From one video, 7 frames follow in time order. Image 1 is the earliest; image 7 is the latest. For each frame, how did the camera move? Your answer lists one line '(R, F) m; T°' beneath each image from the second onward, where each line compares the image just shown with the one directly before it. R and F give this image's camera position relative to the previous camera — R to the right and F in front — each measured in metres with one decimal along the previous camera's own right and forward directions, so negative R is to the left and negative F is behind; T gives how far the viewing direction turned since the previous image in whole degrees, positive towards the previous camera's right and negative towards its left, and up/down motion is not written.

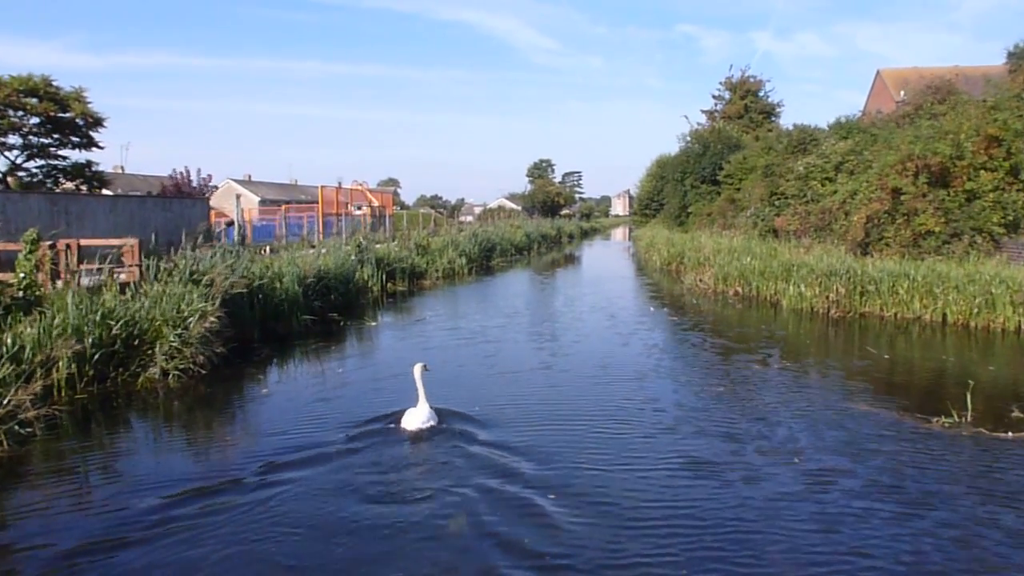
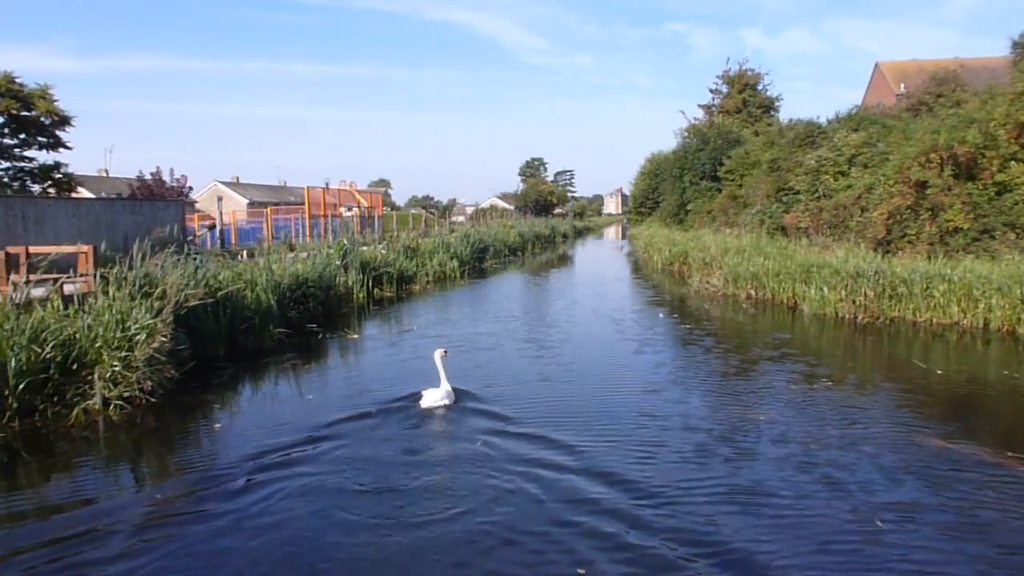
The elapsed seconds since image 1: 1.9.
(-0.1, +1.4) m; 0°
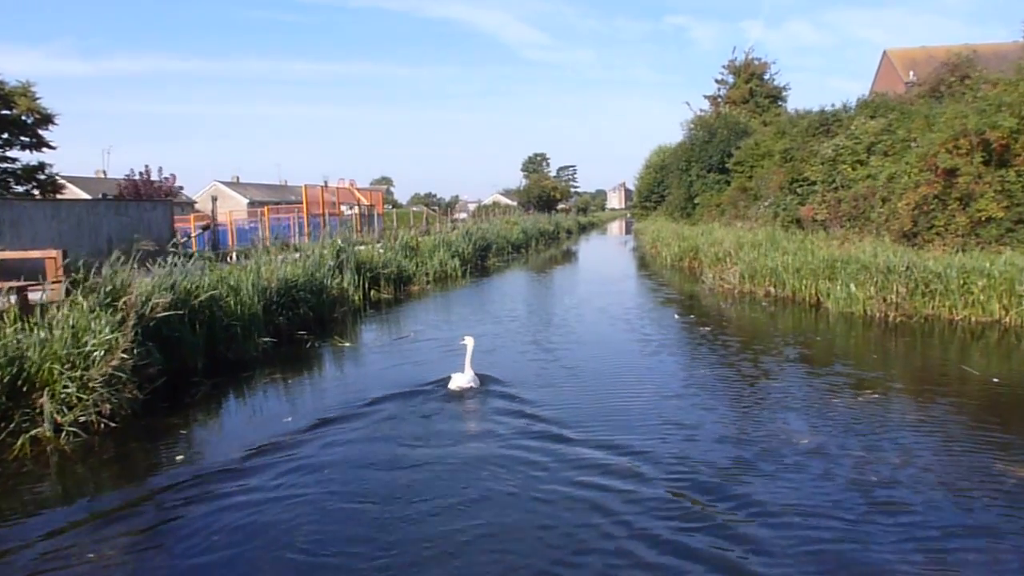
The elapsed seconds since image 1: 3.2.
(0.0, +1.0) m; 0°
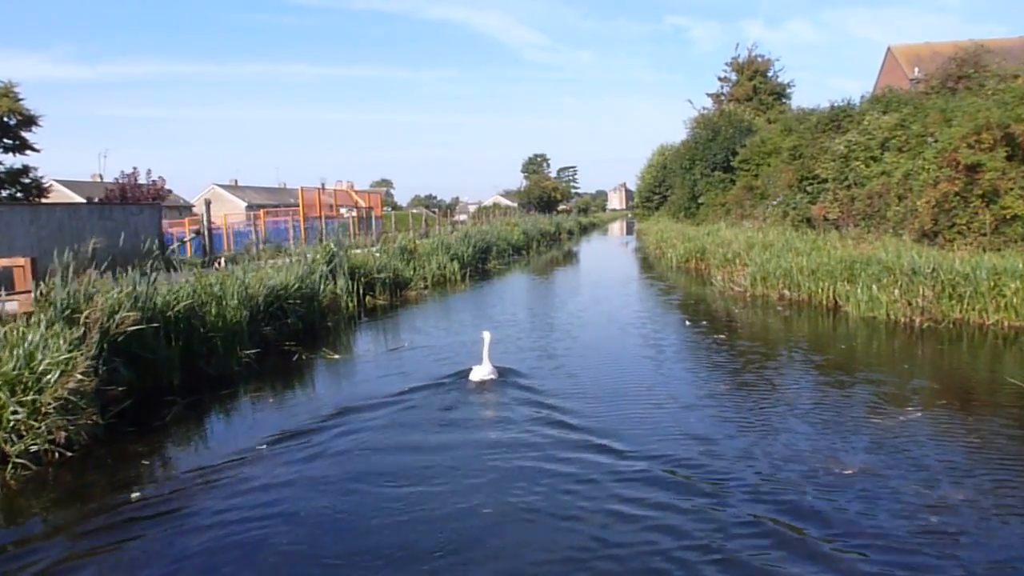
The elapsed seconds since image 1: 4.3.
(0.0, +0.8) m; 0°
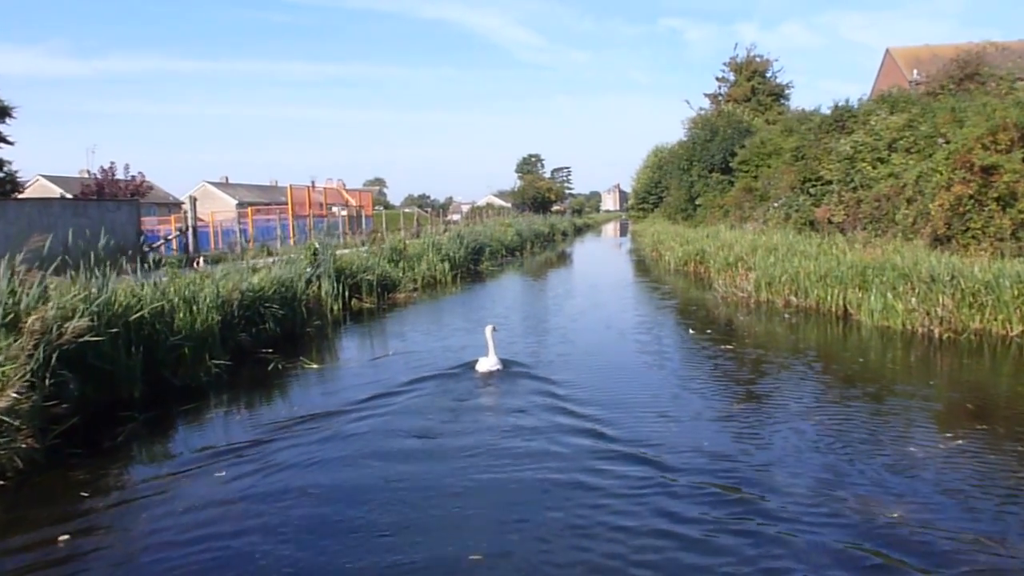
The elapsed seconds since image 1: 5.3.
(0.0, +0.8) m; 0°
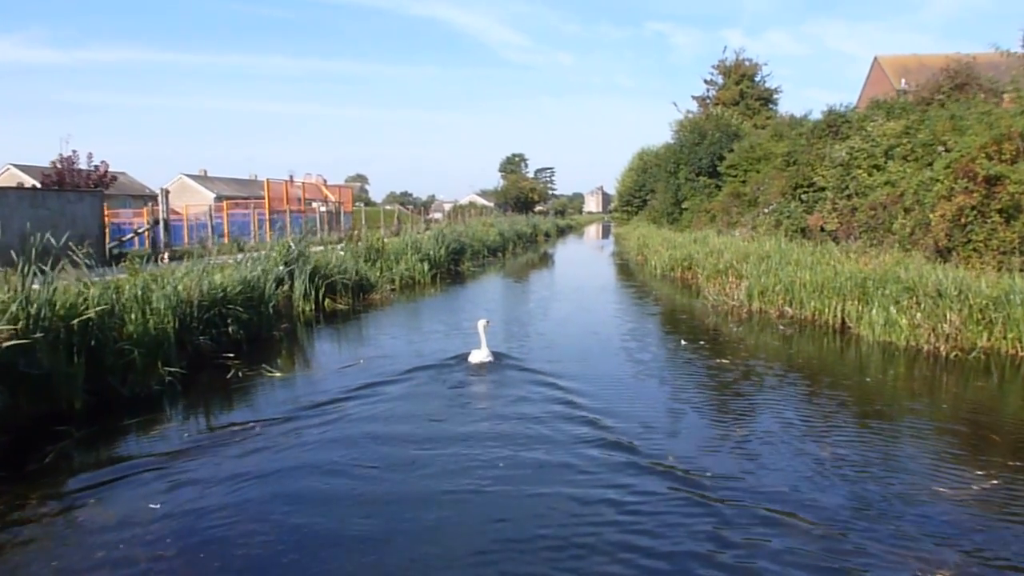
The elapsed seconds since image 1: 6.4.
(0.0, +0.8) m; +1°
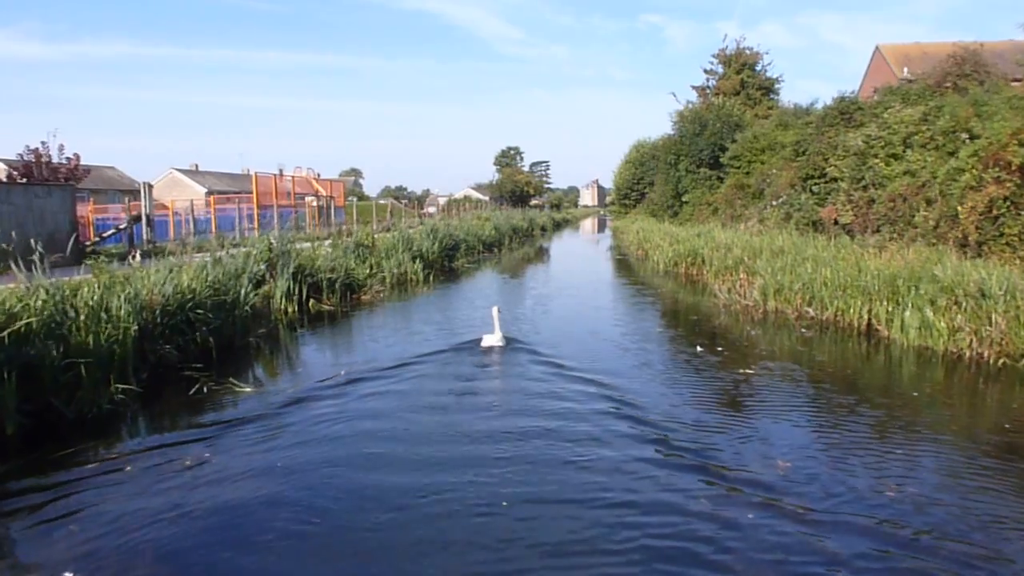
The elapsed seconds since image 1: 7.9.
(0.0, +1.1) m; 0°
